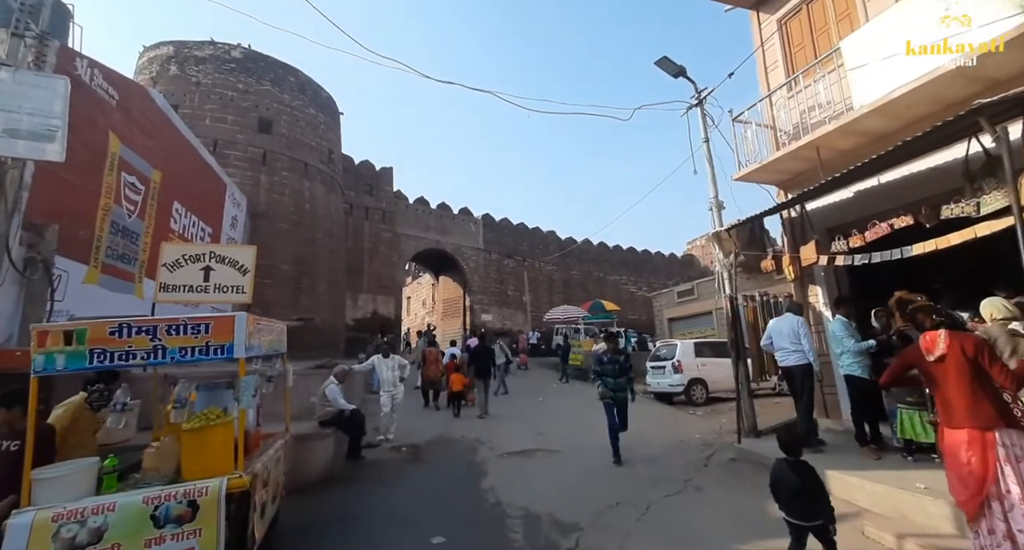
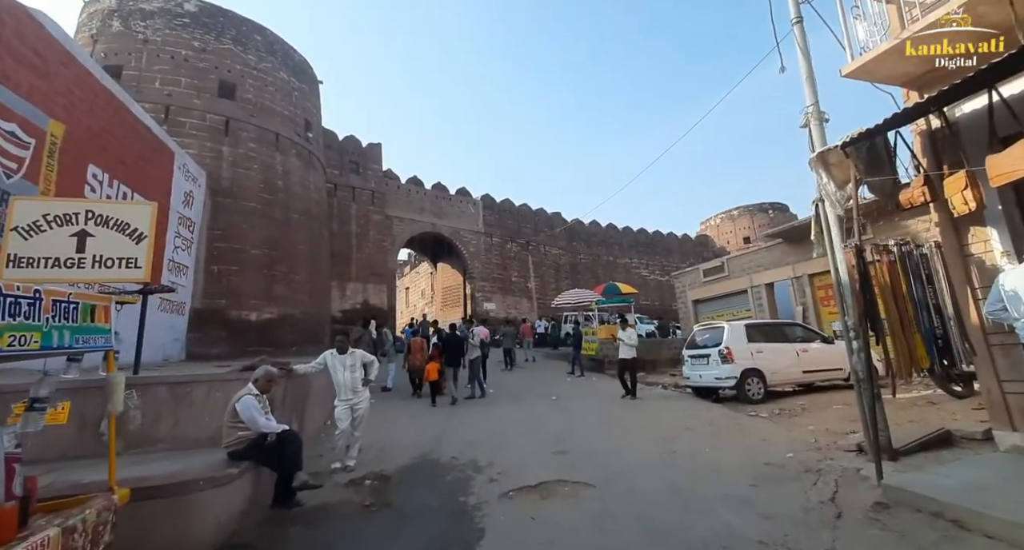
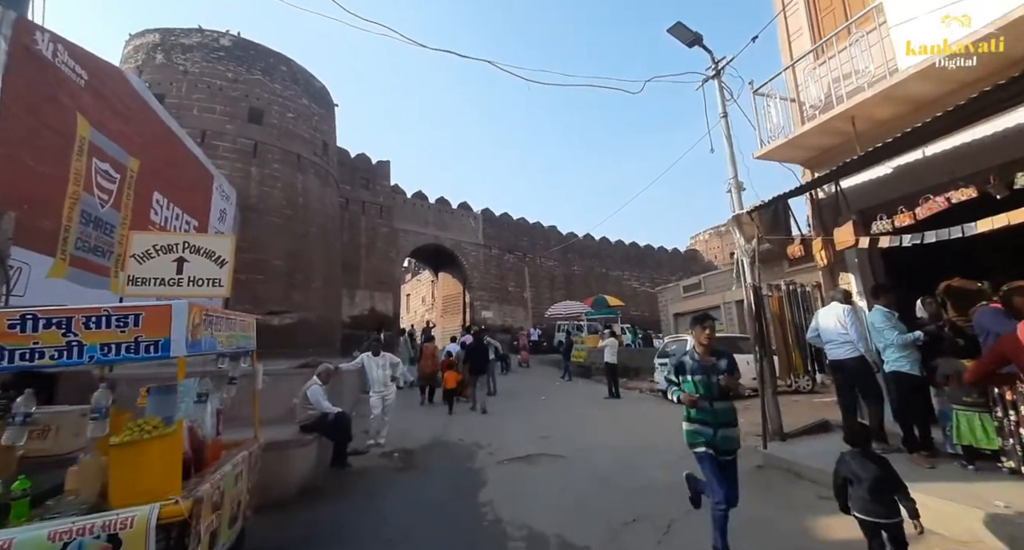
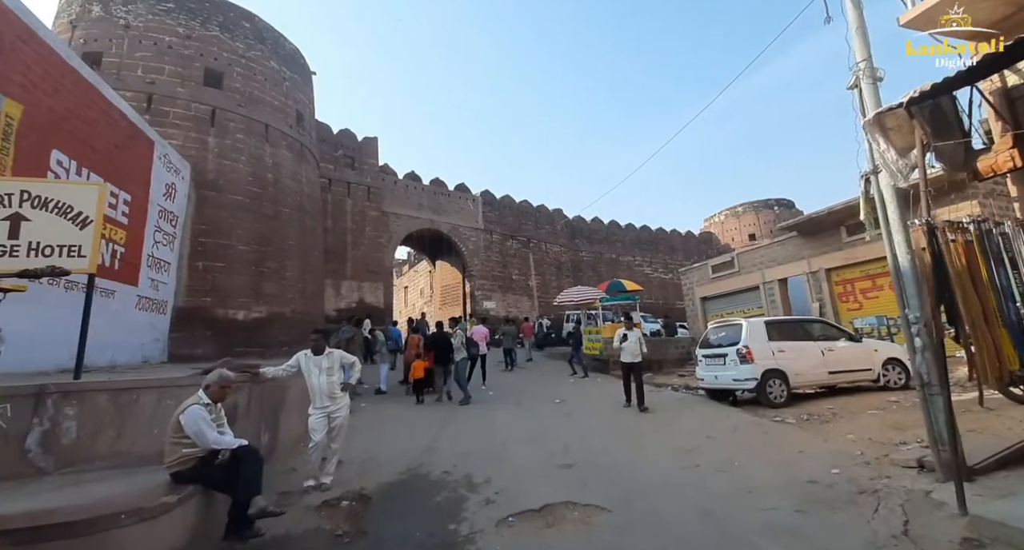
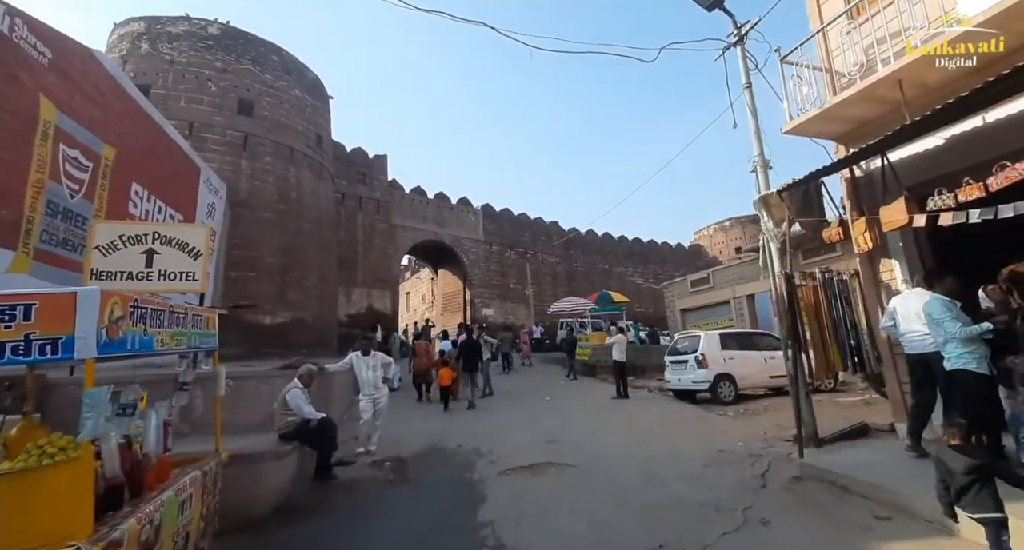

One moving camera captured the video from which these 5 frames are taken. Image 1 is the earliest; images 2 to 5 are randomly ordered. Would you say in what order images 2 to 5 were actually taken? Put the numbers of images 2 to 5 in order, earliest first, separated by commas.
3, 5, 2, 4
